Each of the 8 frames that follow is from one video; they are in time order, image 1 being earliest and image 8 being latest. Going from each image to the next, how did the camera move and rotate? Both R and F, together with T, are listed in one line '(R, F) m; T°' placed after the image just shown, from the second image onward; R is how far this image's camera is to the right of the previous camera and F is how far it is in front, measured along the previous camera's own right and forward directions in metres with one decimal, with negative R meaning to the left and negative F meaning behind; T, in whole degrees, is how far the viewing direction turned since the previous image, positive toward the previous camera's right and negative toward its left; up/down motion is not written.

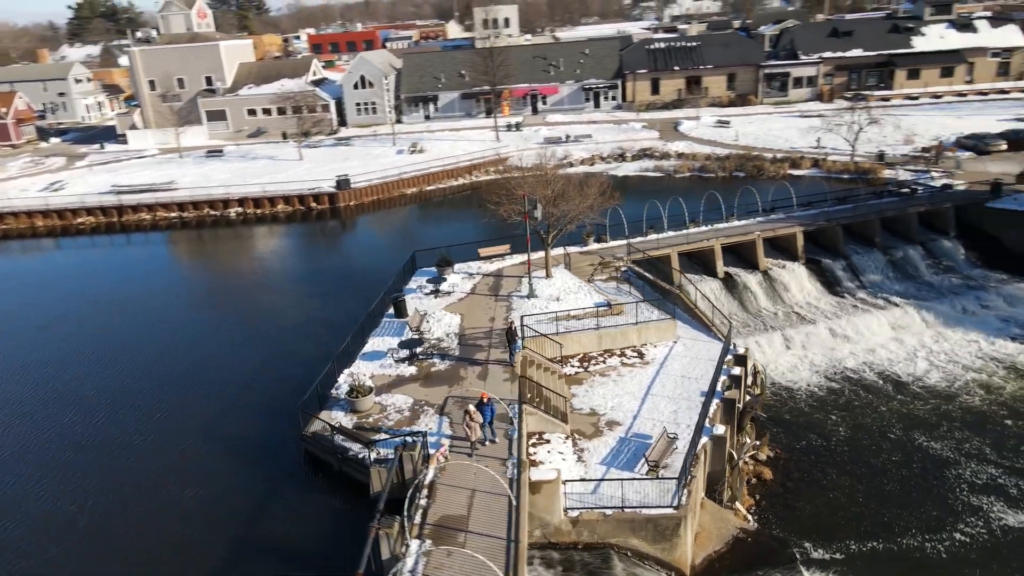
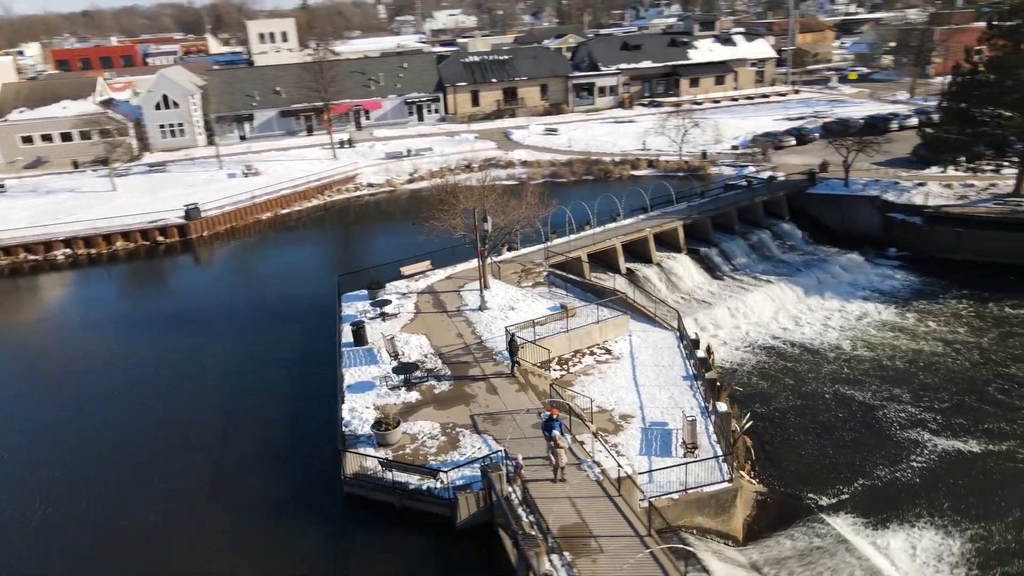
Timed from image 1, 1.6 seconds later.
(-4.8, +0.6) m; +17°
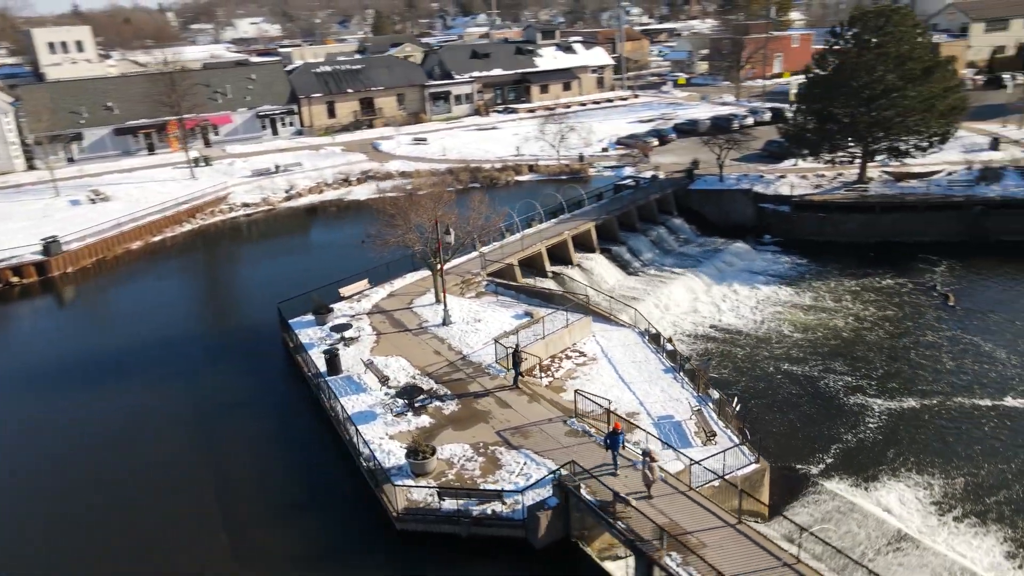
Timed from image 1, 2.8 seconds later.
(-3.8, +0.7) m; +14°
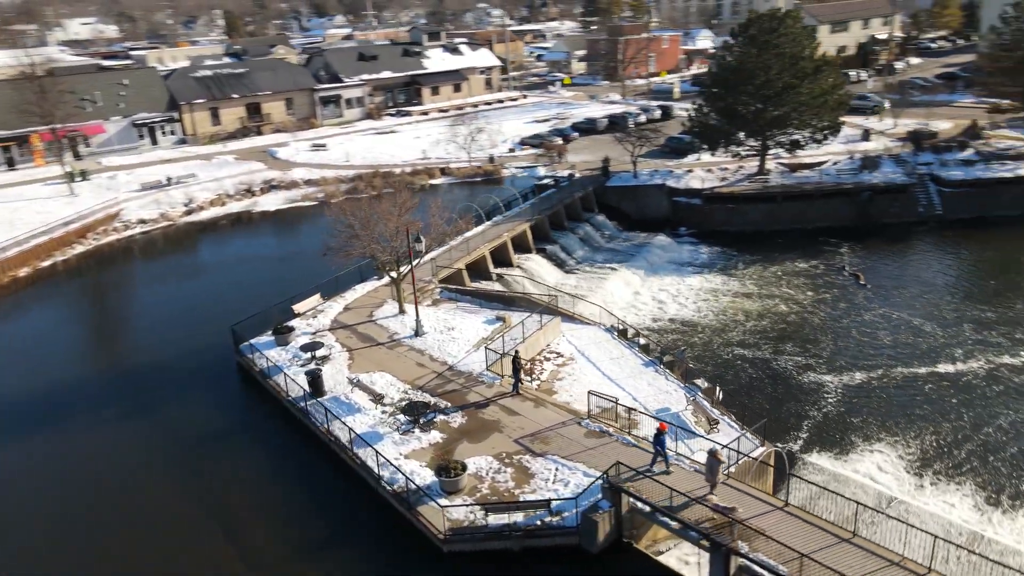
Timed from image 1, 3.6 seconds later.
(-2.7, +0.5) m; +10°
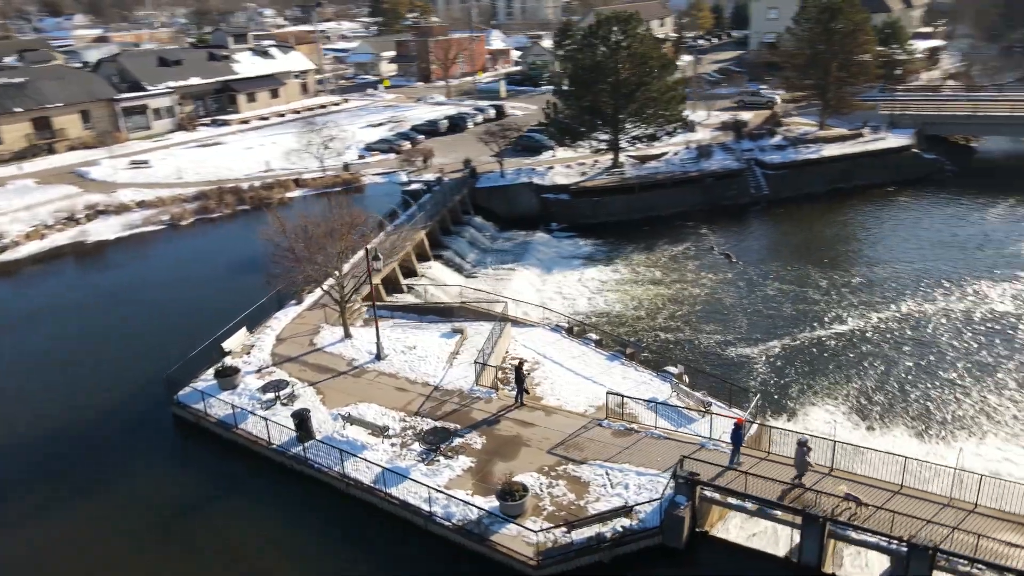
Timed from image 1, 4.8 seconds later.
(-4.2, +0.9) m; +16°
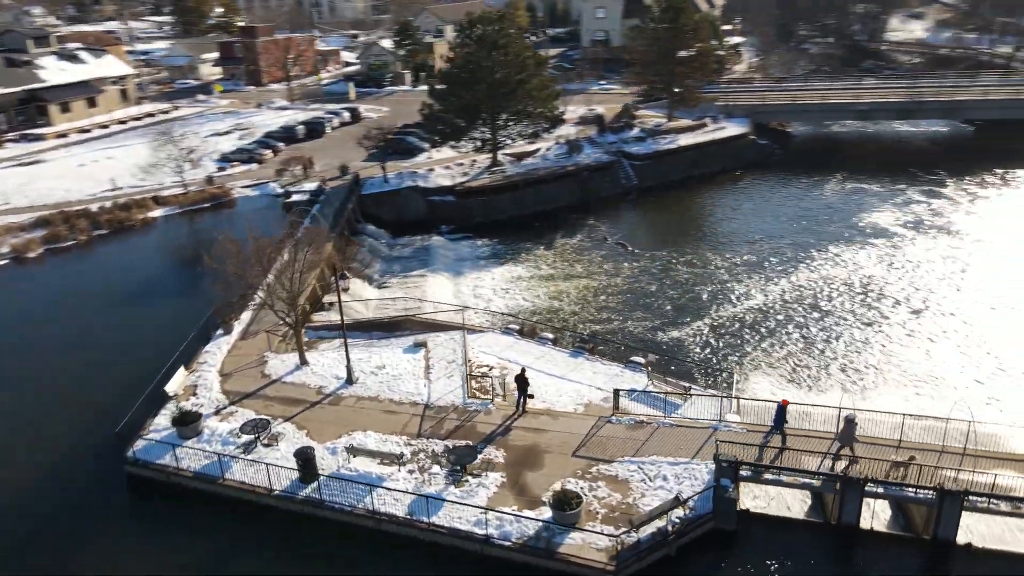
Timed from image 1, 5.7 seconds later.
(-3.5, +0.7) m; +14°
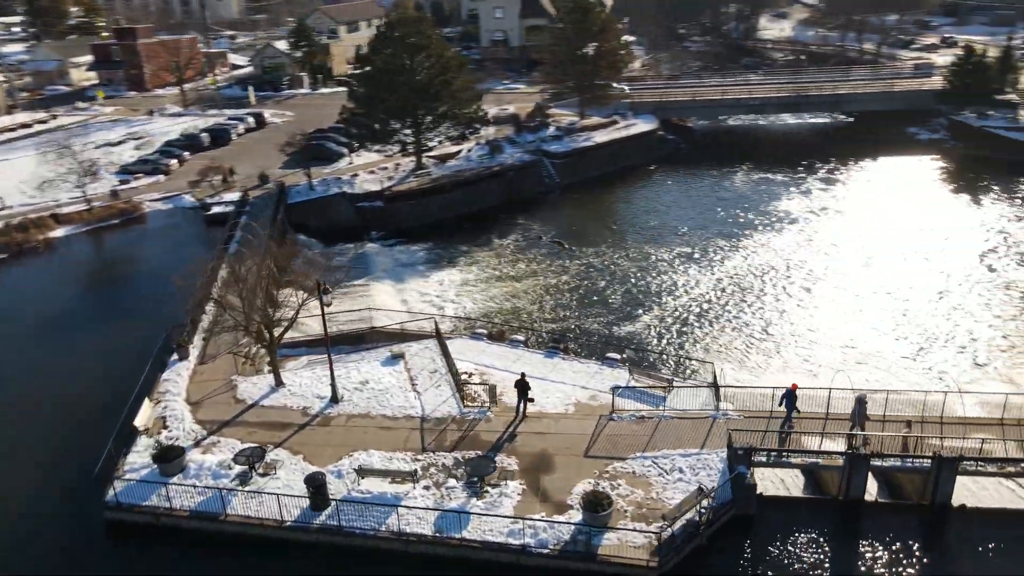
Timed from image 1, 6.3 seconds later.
(-2.1, +0.3) m; +8°
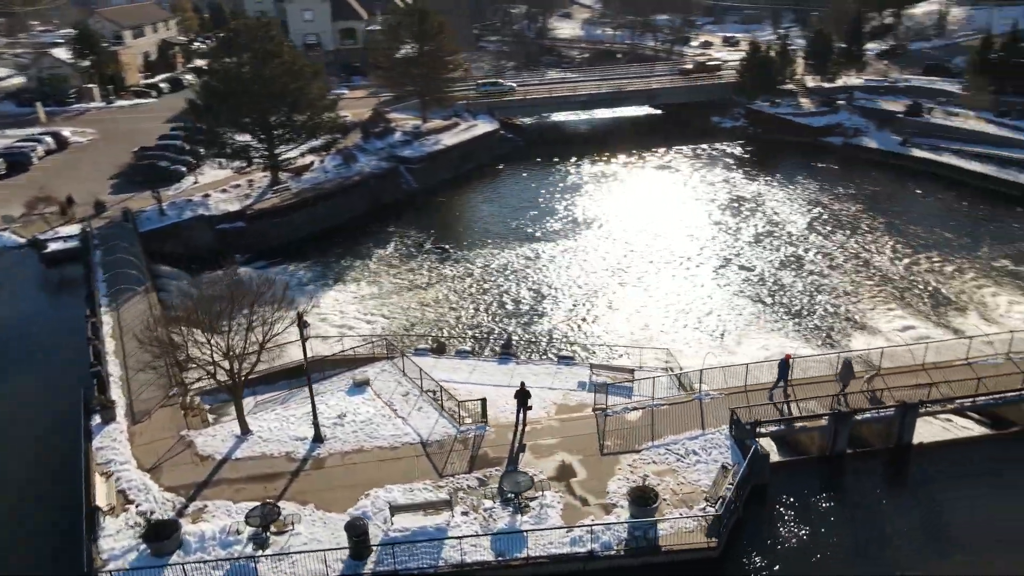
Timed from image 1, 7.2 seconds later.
(-3.8, +0.6) m; +15°
